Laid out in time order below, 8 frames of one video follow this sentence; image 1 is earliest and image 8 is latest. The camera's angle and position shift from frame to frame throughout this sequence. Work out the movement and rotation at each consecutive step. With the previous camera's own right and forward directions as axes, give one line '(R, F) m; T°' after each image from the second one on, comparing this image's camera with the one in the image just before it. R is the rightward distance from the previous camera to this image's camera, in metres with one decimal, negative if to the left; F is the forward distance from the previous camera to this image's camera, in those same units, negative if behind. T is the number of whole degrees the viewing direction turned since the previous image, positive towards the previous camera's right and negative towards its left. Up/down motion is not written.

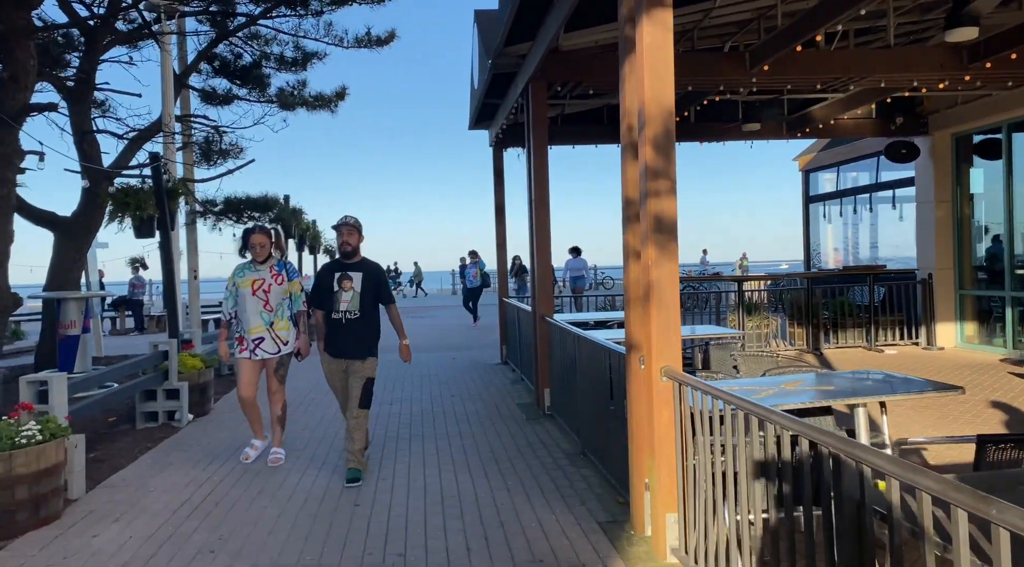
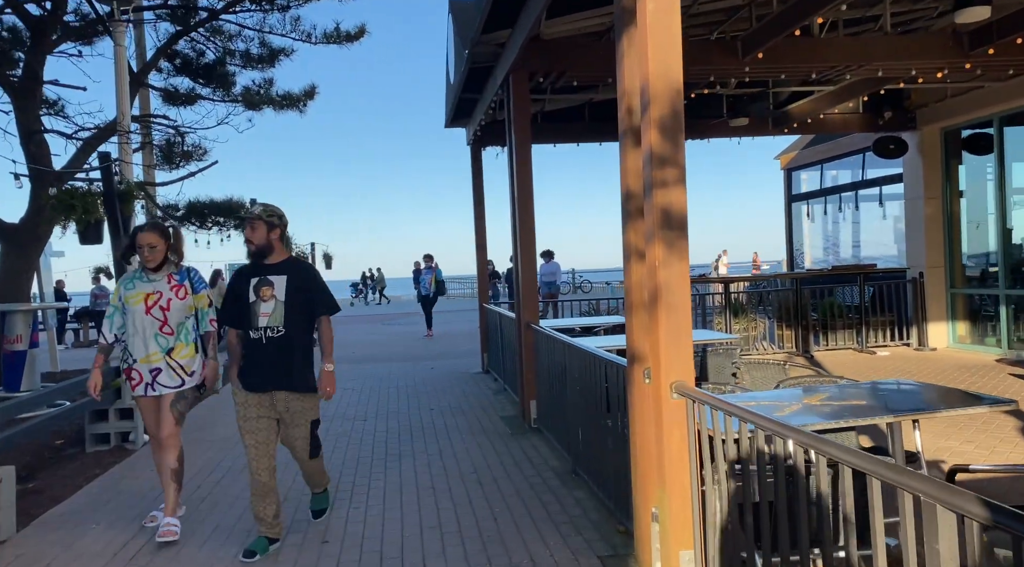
(-0.1, +0.5) m; +2°
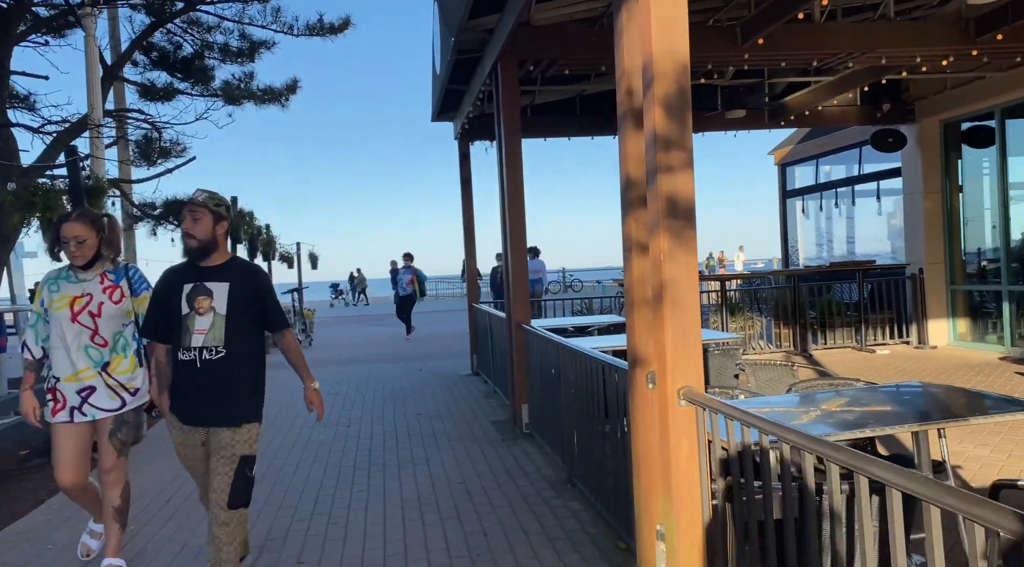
(0.0, +0.3) m; +1°
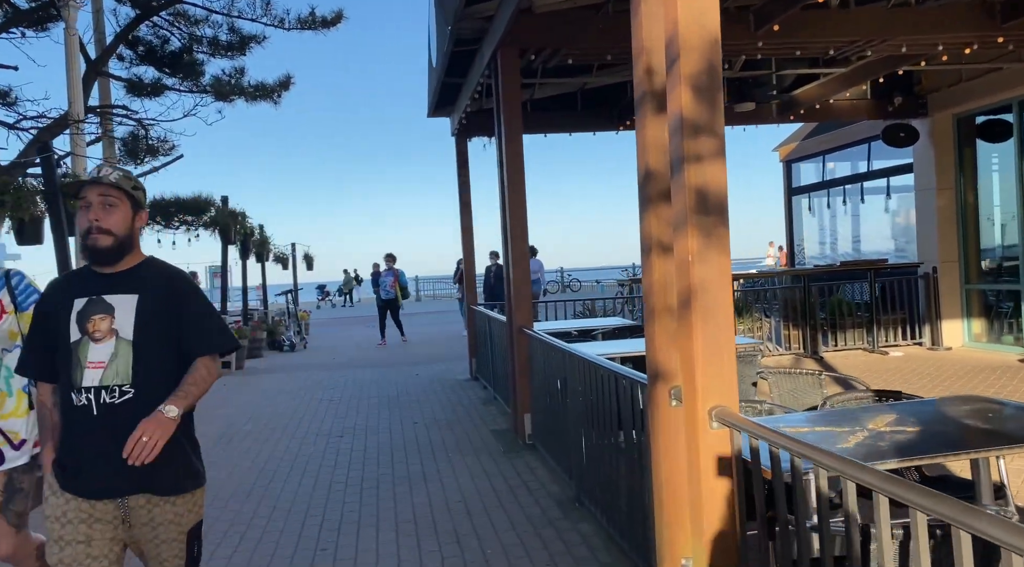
(0.0, +0.4) m; 0°
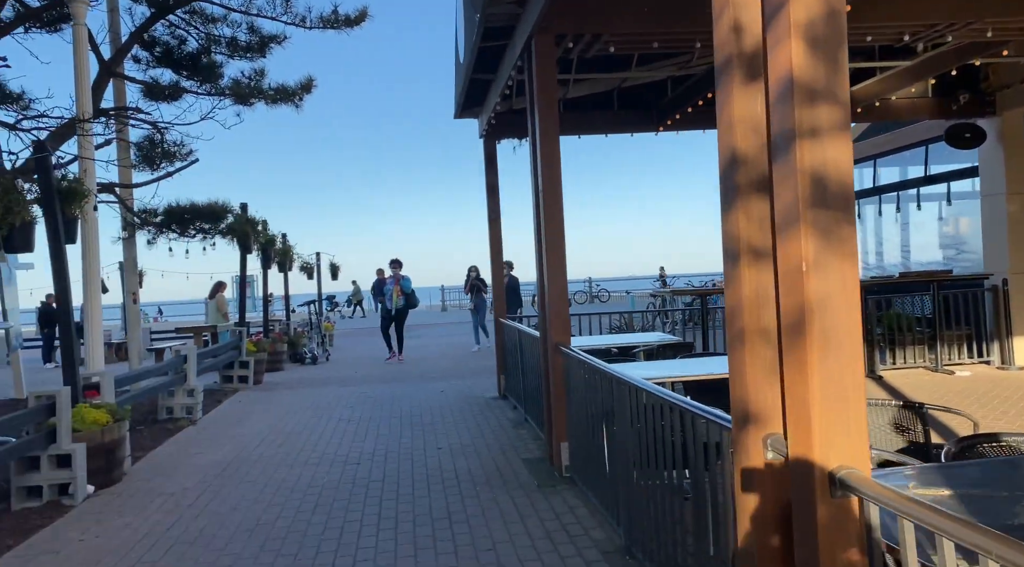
(-0.1, +0.6) m; -2°
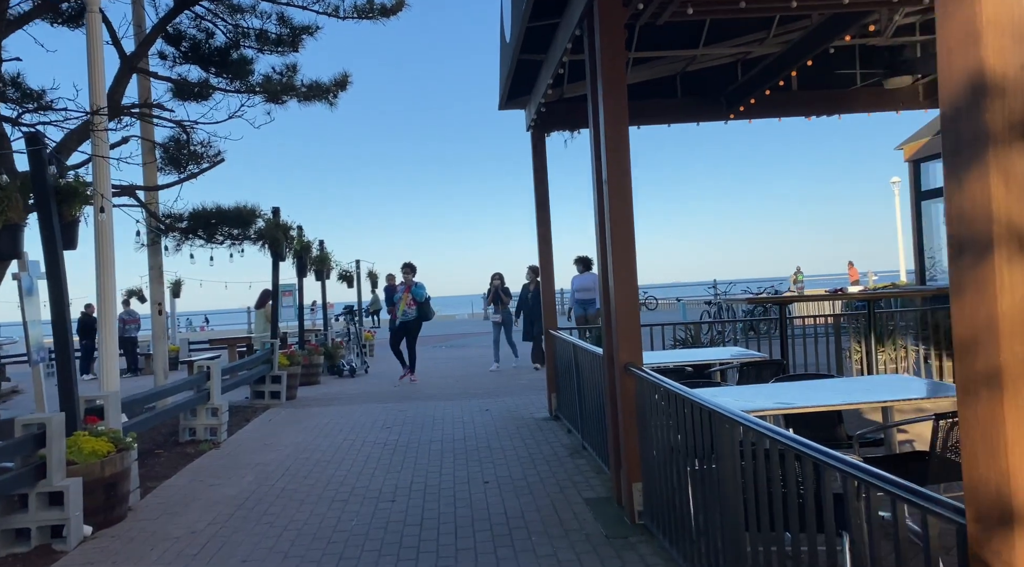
(-0.1, +0.9) m; -3°
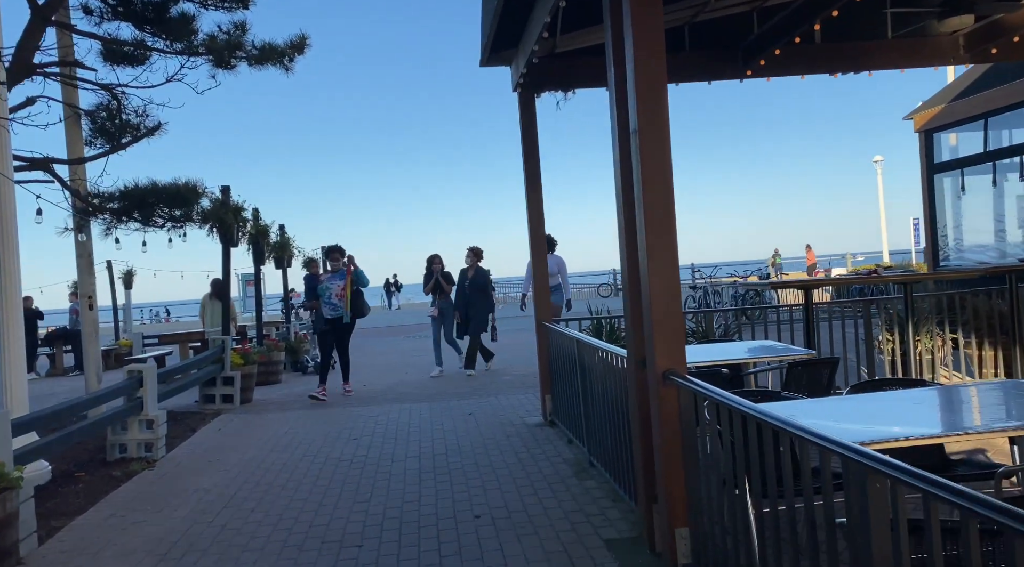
(-0.1, +1.1) m; +2°
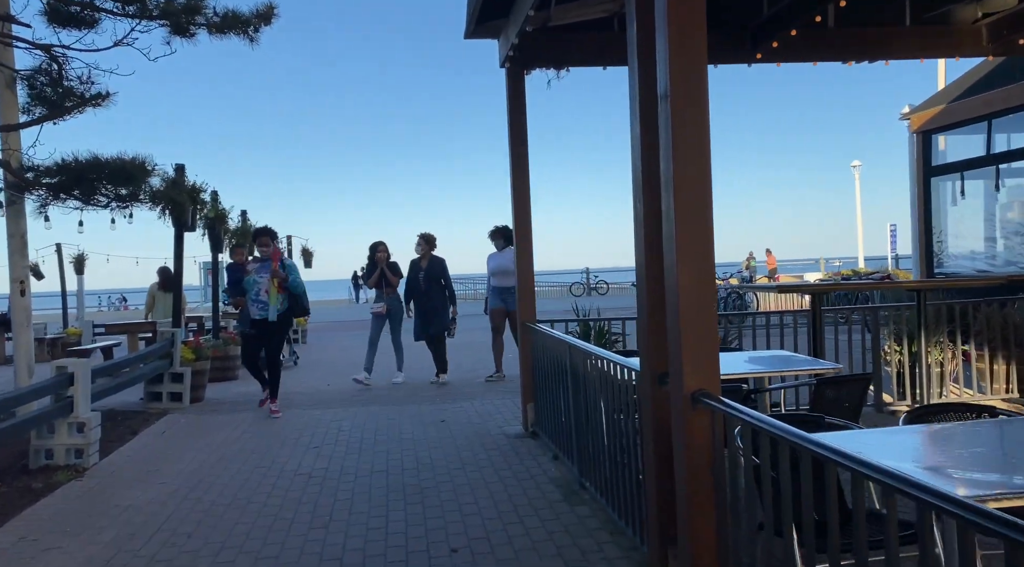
(-0.1, +0.7) m; +2°
